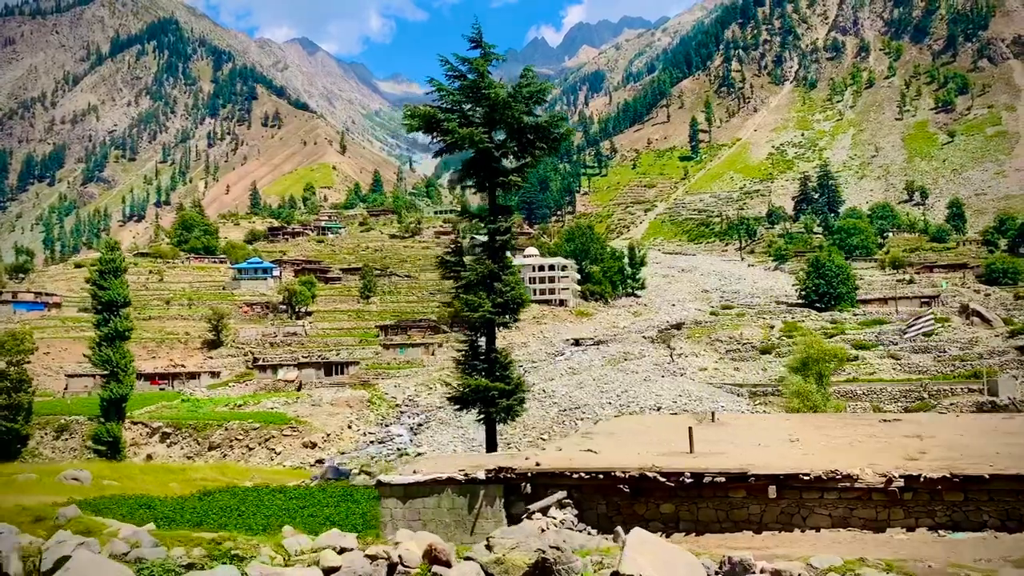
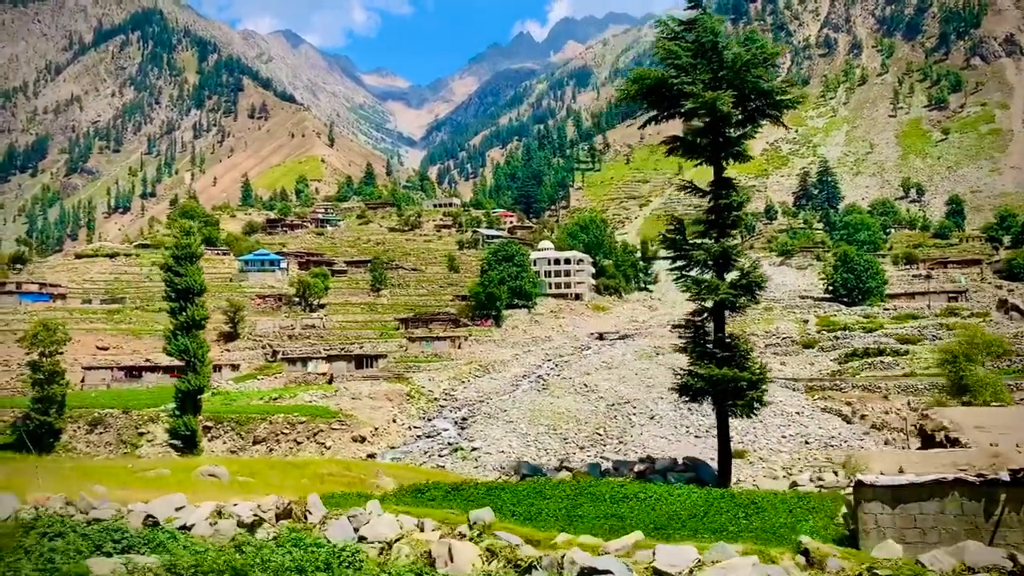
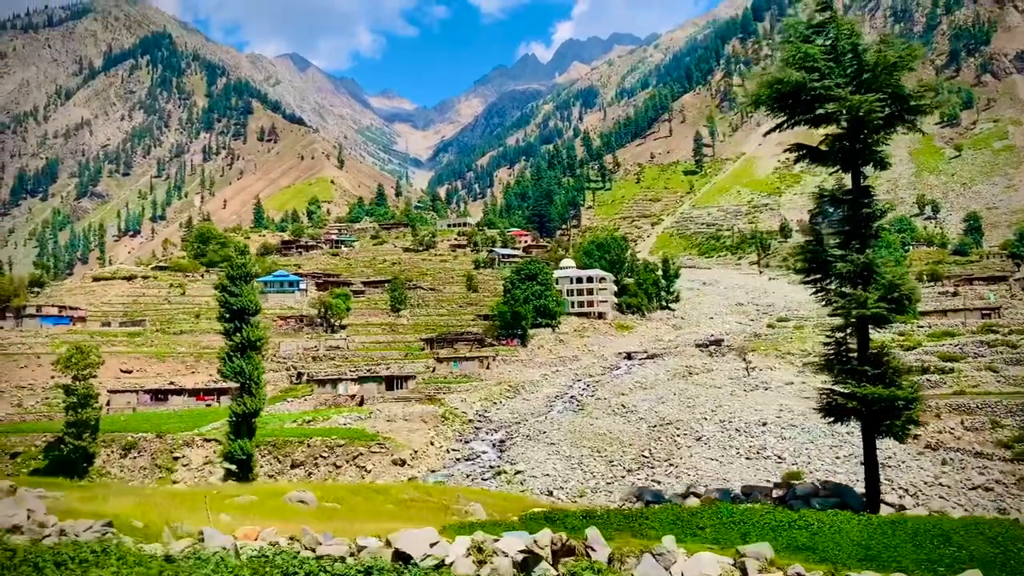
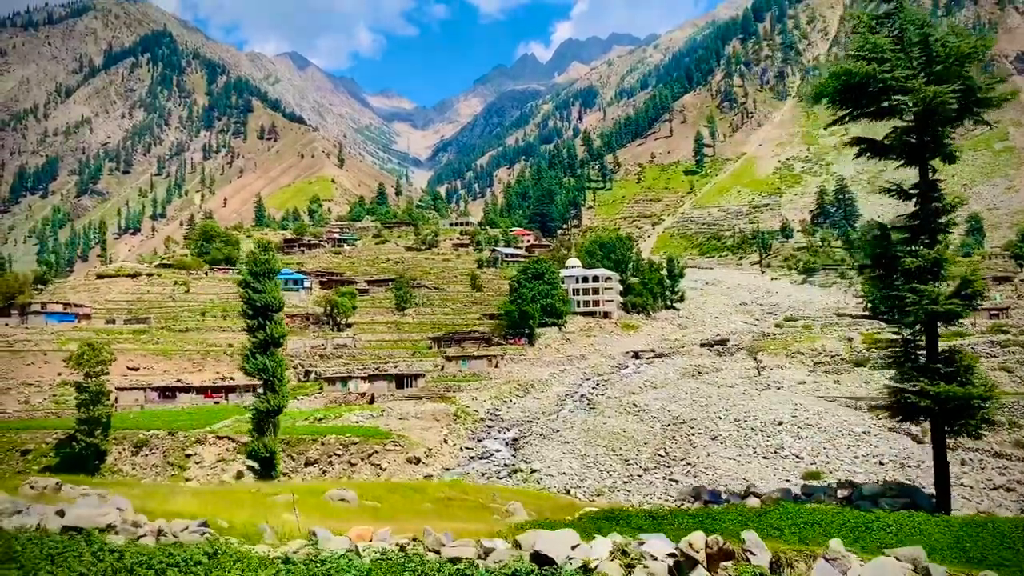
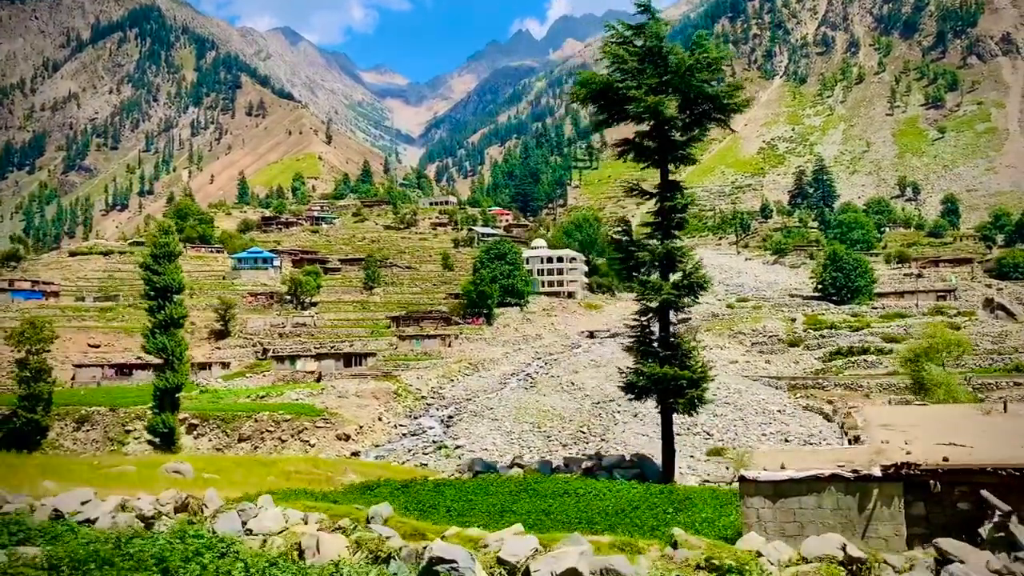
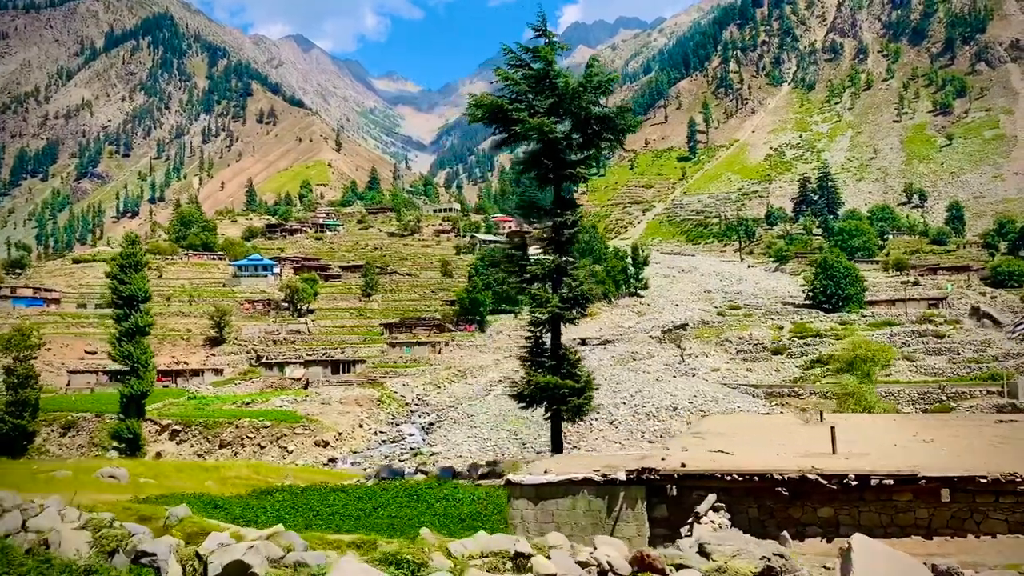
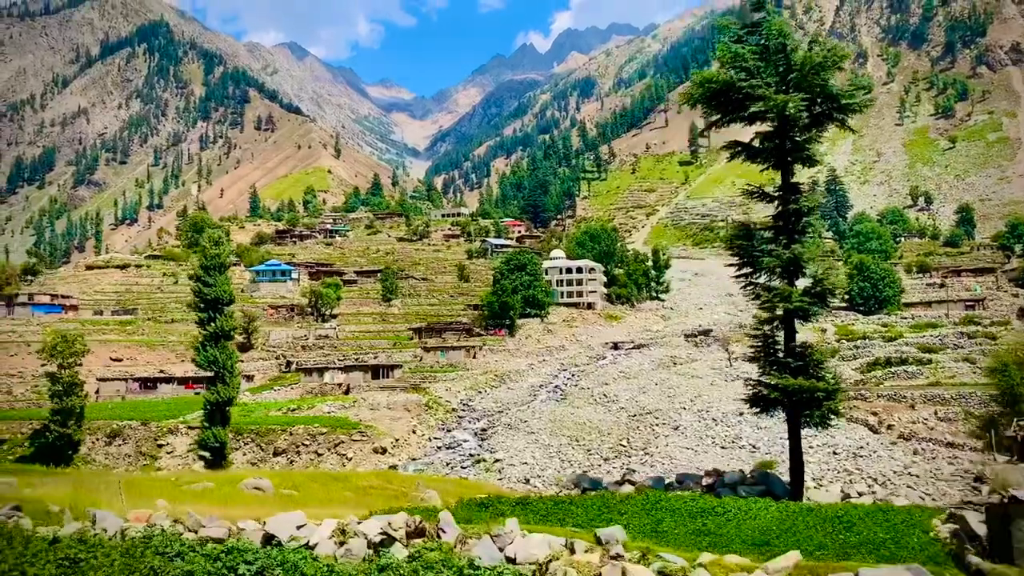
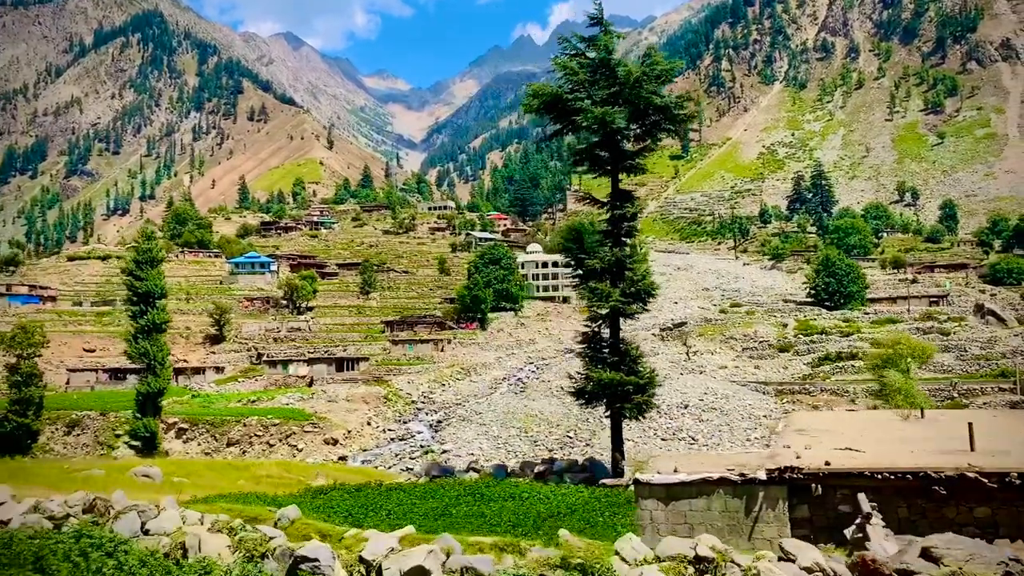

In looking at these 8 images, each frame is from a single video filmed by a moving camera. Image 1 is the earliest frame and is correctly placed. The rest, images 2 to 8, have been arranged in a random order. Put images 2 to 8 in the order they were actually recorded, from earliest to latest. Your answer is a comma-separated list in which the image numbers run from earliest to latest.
6, 8, 5, 2, 7, 3, 4
